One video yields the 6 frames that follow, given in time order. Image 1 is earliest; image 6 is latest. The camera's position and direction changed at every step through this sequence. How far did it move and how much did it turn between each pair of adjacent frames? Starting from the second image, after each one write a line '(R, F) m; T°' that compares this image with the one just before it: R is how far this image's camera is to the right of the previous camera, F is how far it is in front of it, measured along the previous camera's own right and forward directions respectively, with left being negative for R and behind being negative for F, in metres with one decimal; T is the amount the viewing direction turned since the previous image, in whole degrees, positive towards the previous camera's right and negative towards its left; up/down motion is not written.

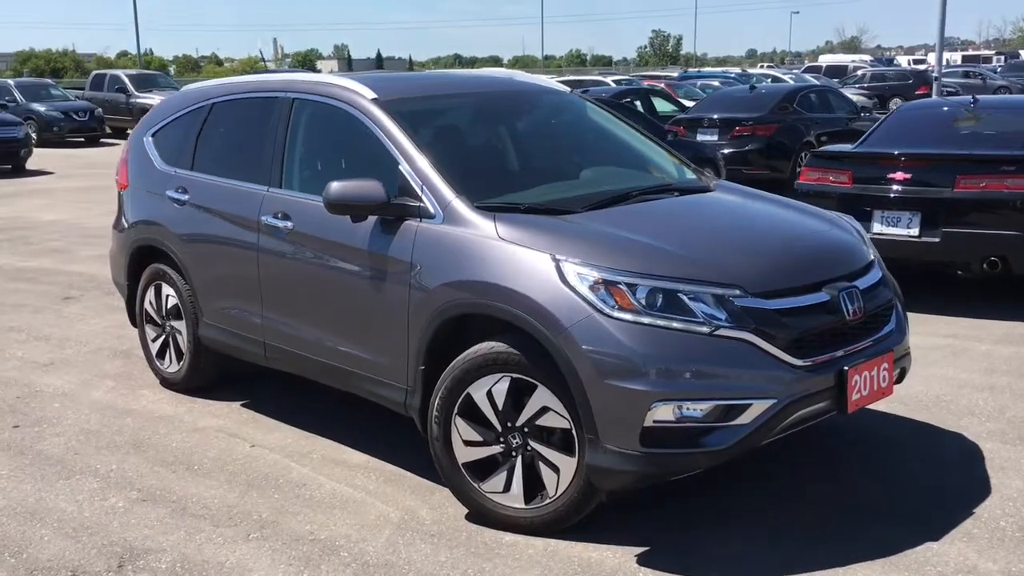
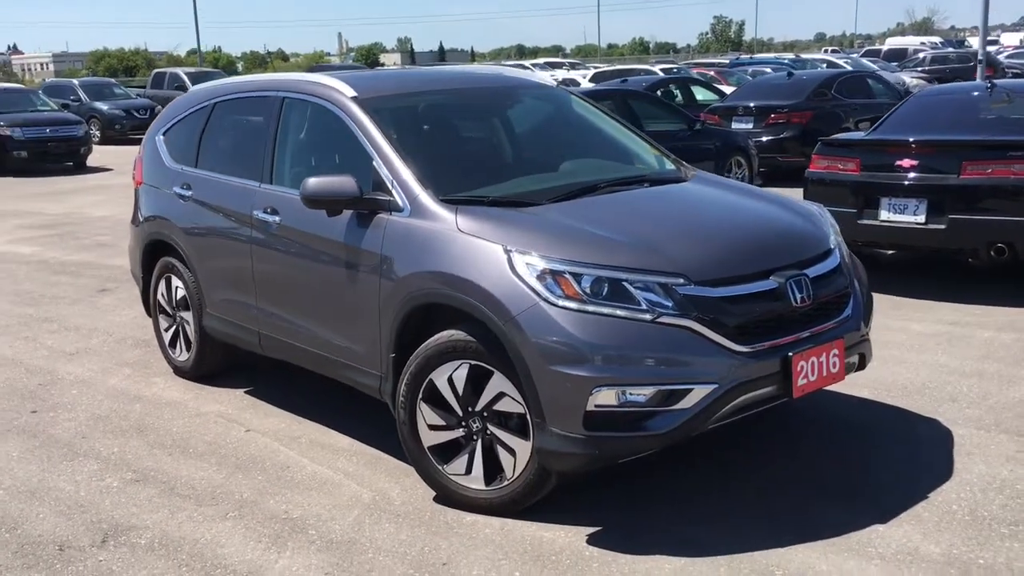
(+0.5, -0.1) m; -4°
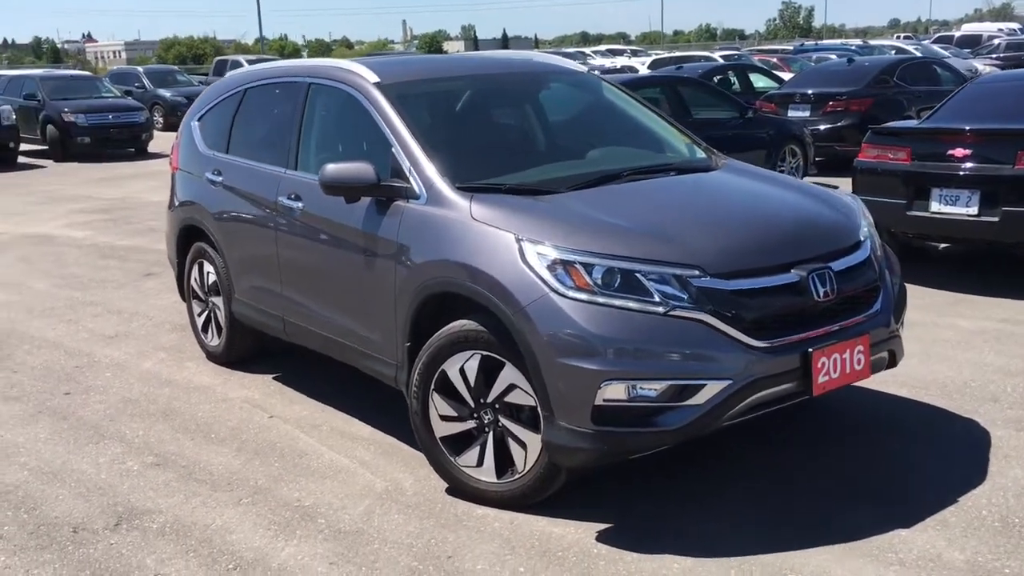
(+0.2, +0.1) m; -3°
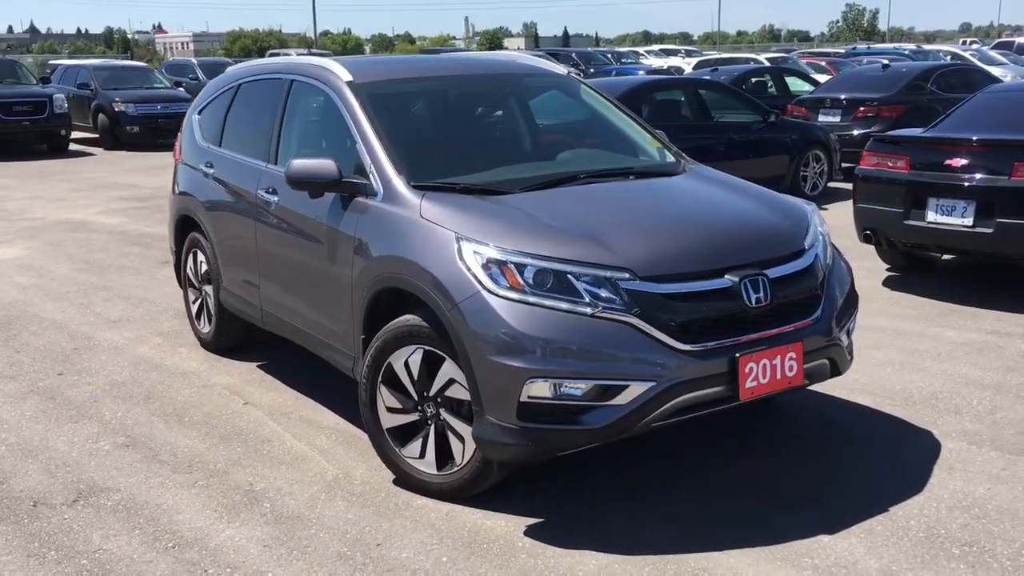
(+0.5, -0.1) m; -3°
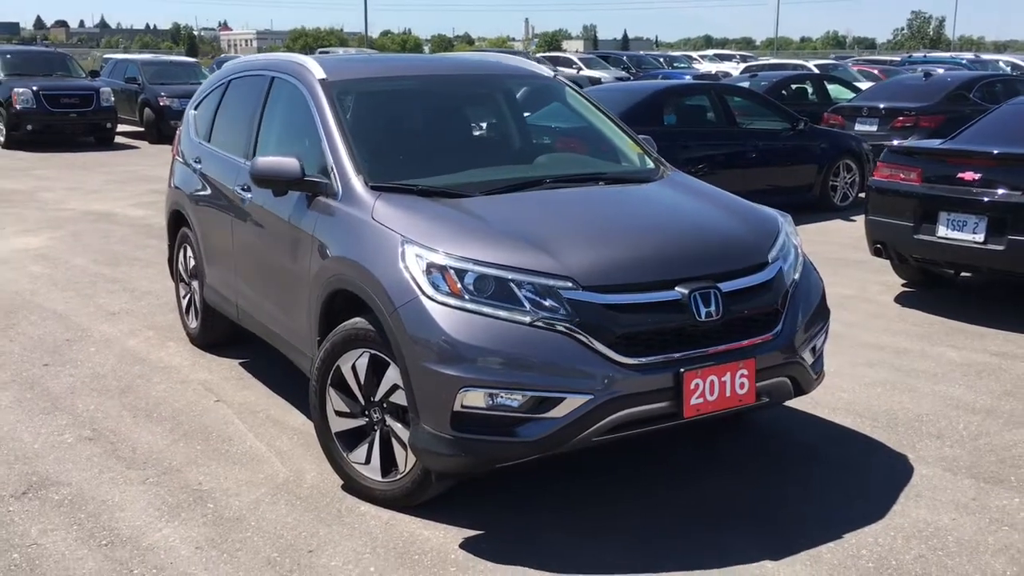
(+0.4, +0.1) m; -3°
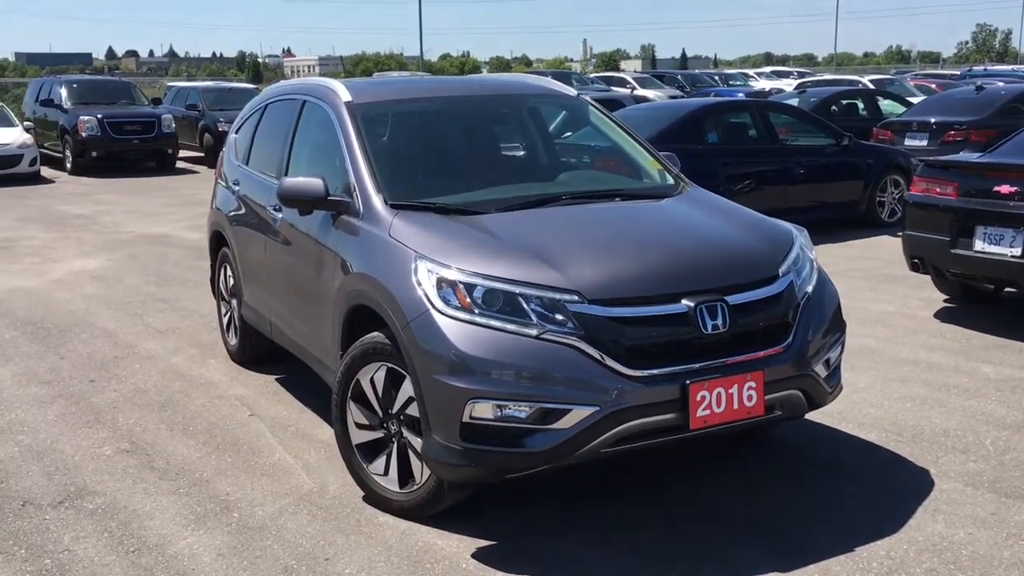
(+0.2, -0.1) m; -3°
